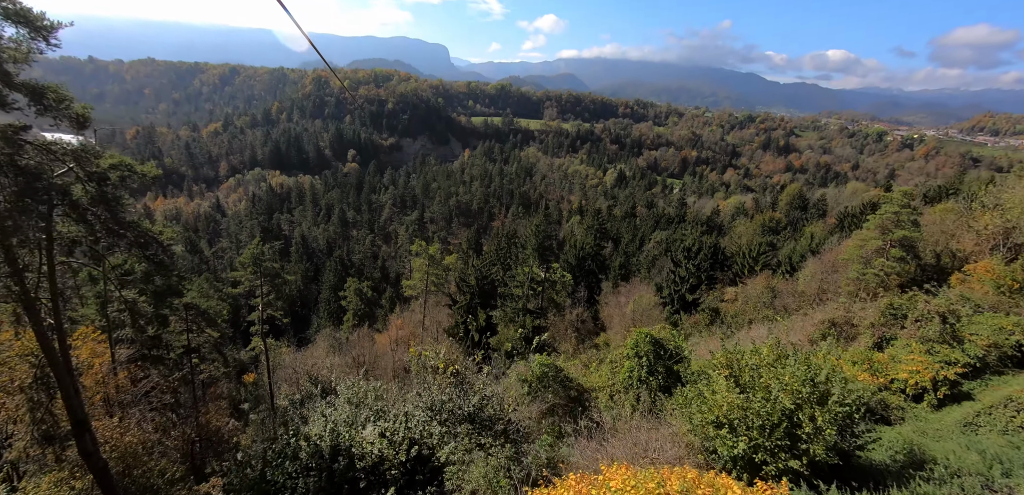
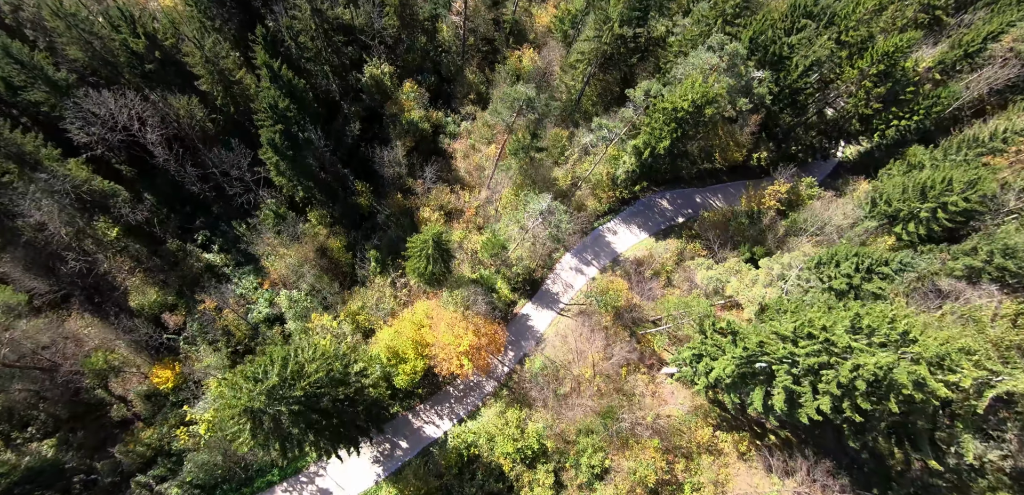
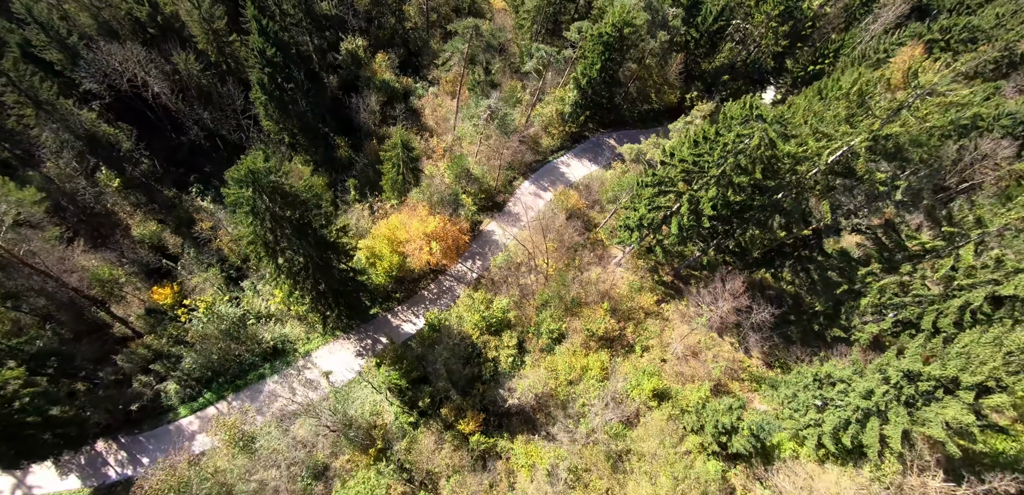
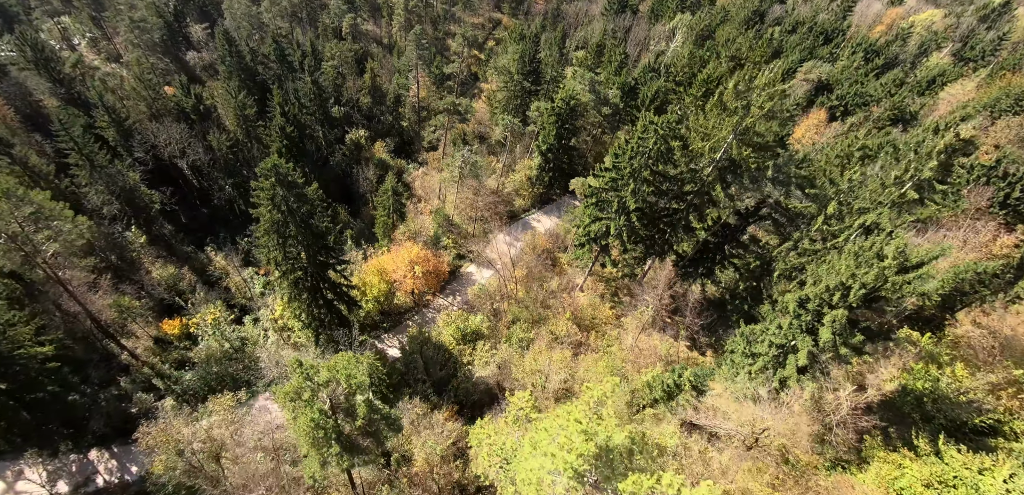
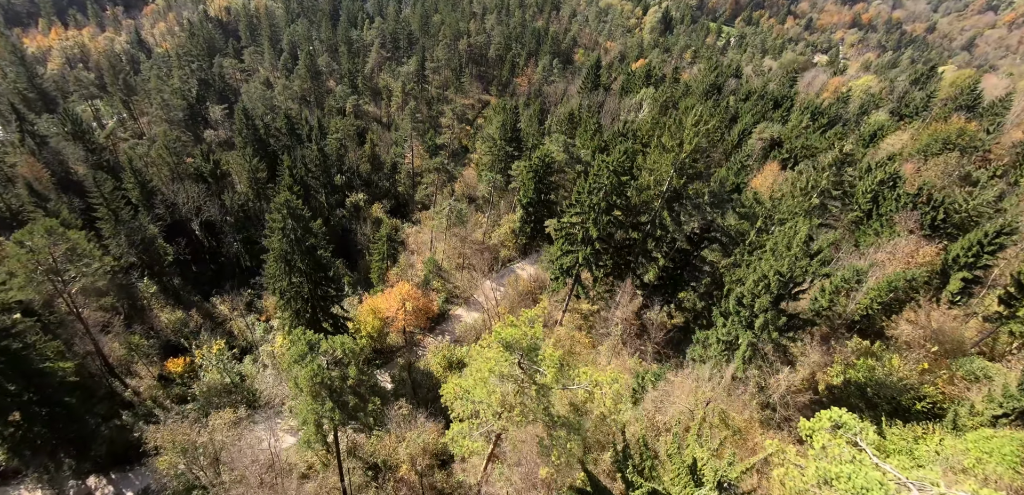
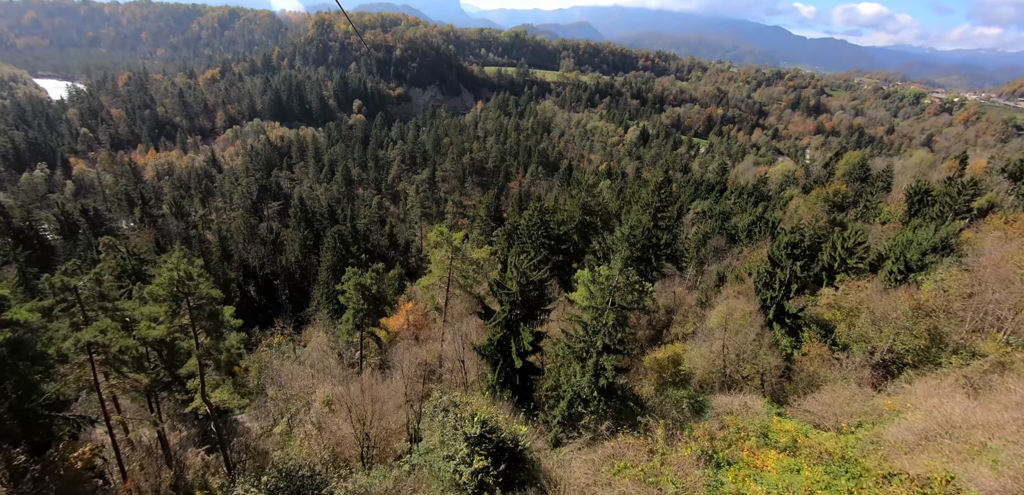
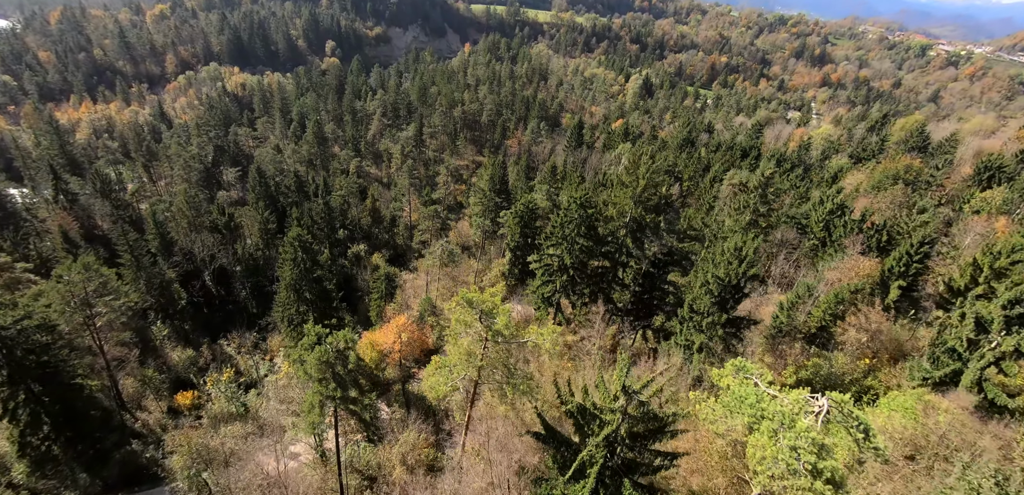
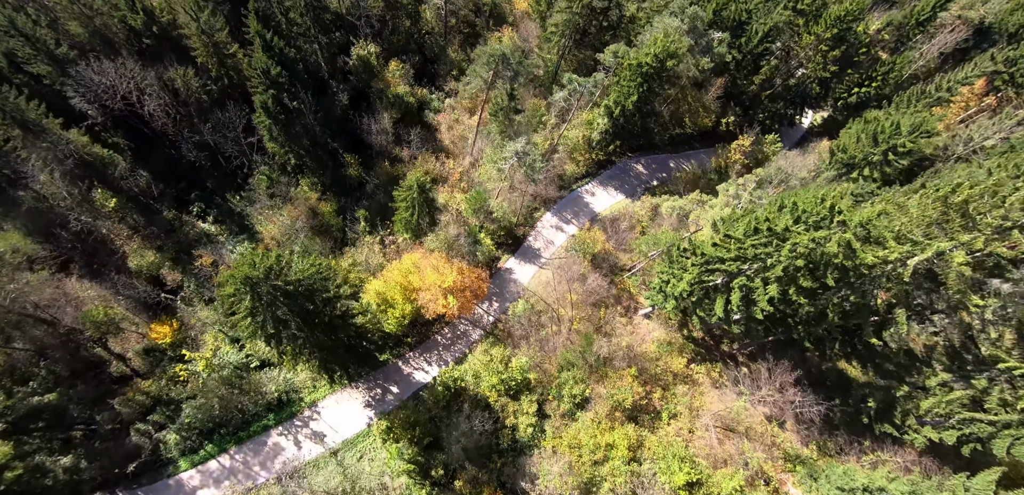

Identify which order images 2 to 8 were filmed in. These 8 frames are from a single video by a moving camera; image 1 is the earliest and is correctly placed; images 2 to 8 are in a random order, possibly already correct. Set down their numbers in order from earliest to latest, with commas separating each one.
6, 7, 5, 4, 3, 8, 2
